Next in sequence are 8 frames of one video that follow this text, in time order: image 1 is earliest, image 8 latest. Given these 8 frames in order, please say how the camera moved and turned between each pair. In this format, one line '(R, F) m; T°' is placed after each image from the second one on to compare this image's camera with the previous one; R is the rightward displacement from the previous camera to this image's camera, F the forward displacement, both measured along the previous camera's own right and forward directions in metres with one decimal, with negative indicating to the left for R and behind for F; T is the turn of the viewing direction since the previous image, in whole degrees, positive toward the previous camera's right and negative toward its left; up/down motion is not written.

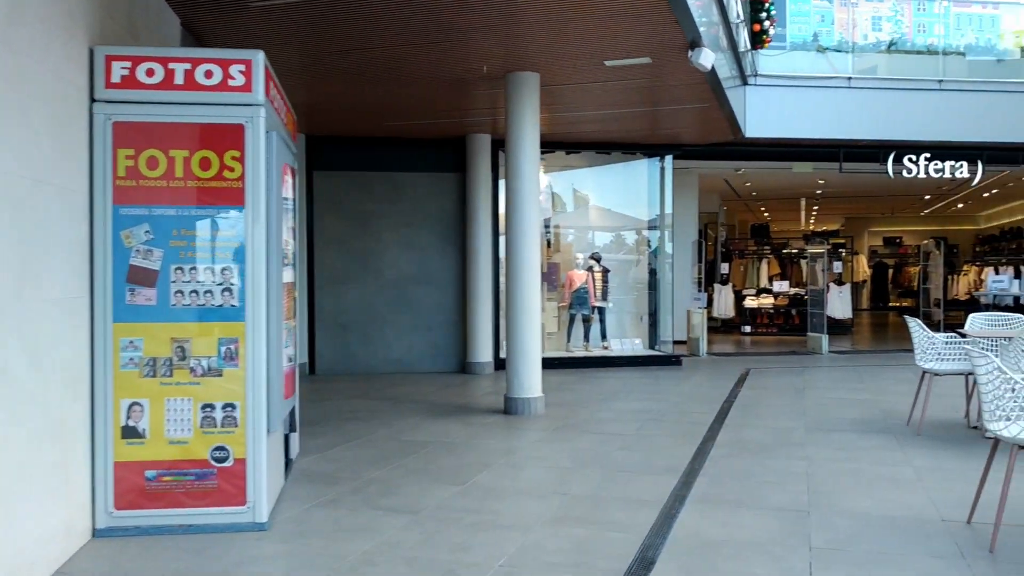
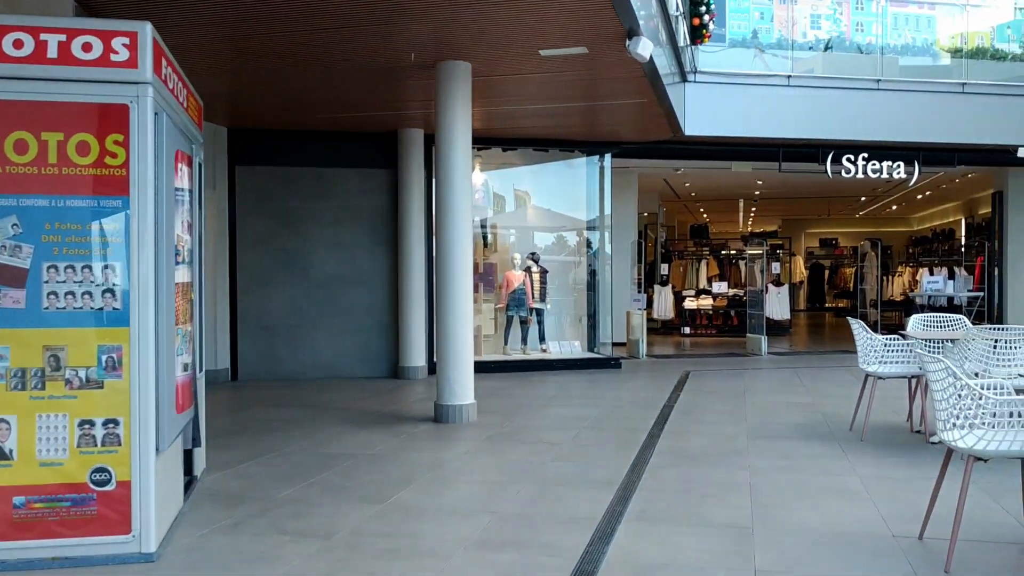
(+0.1, +0.3) m; +4°
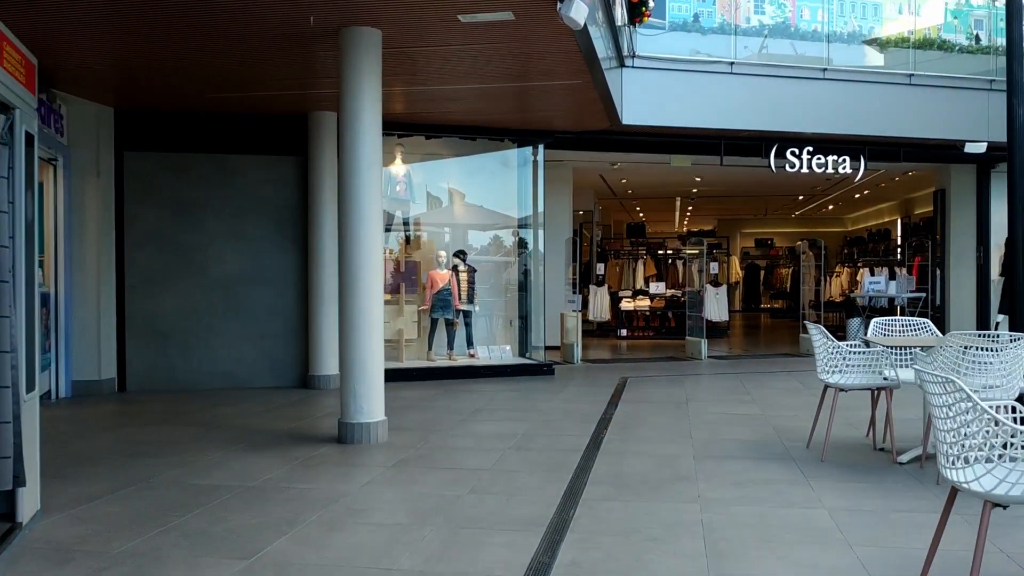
(+0.1, +0.7) m; +4°
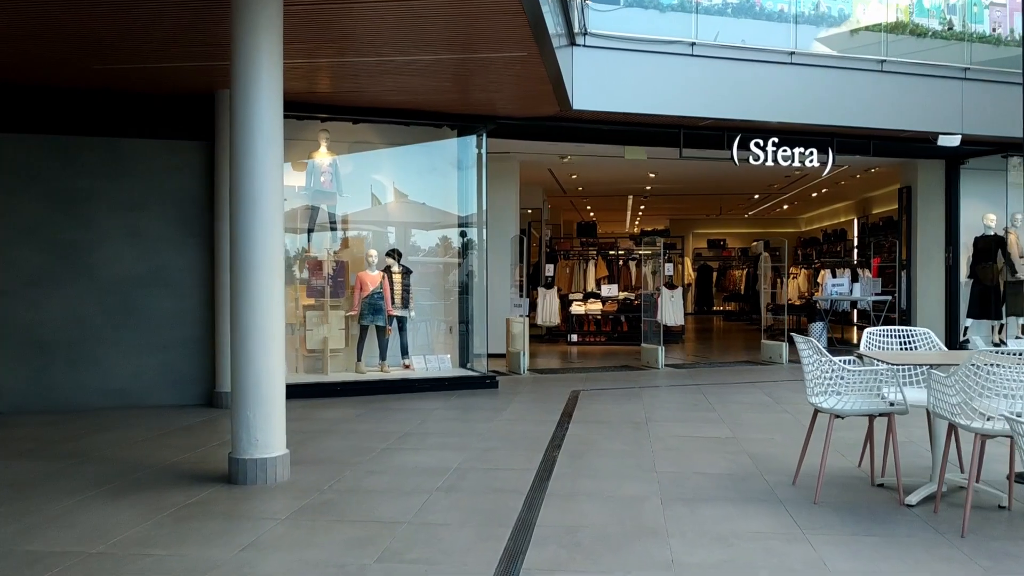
(+0.1, +0.9) m; +3°
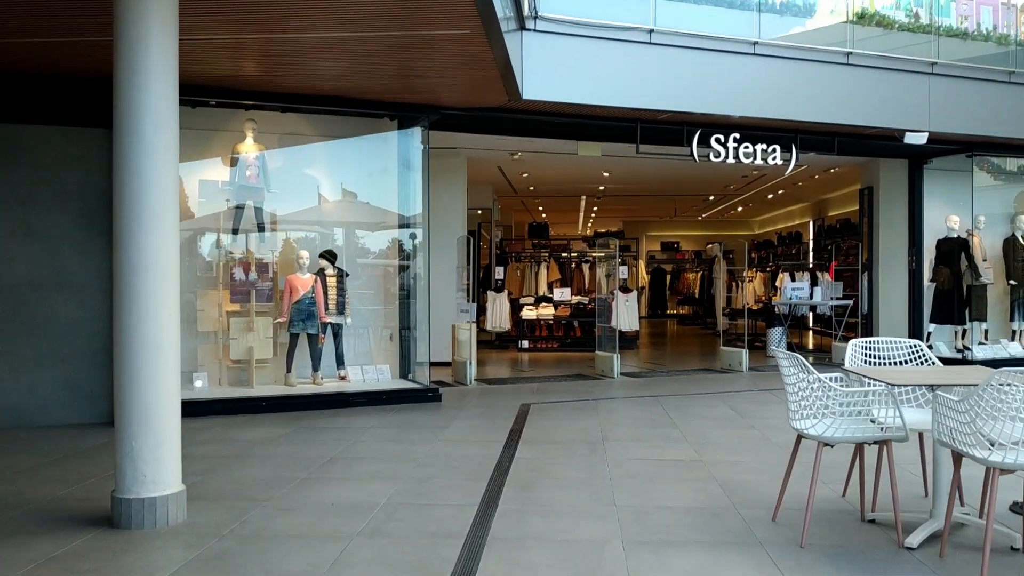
(+0.1, +0.6) m; +3°
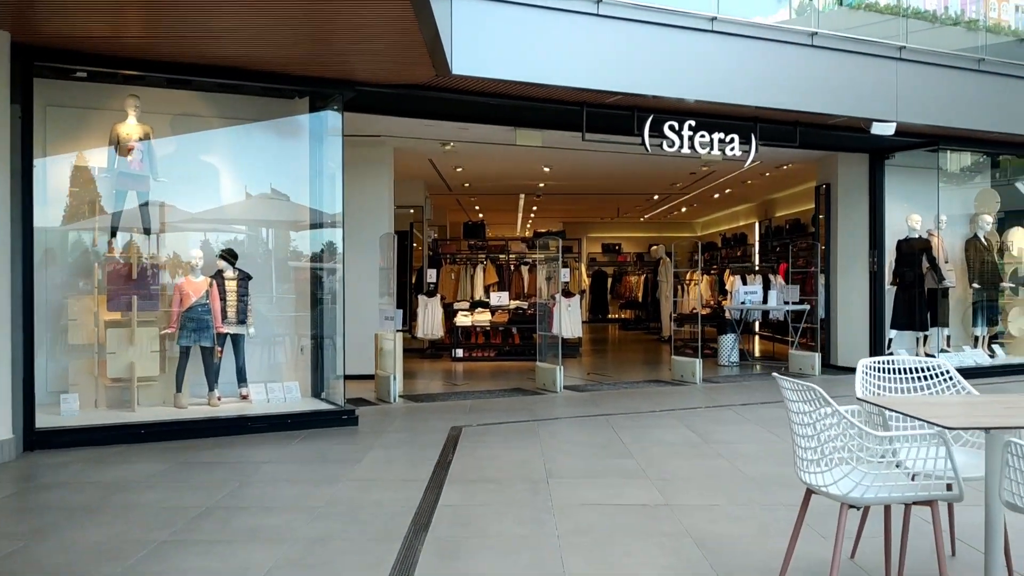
(+0.1, +0.9) m; +4°
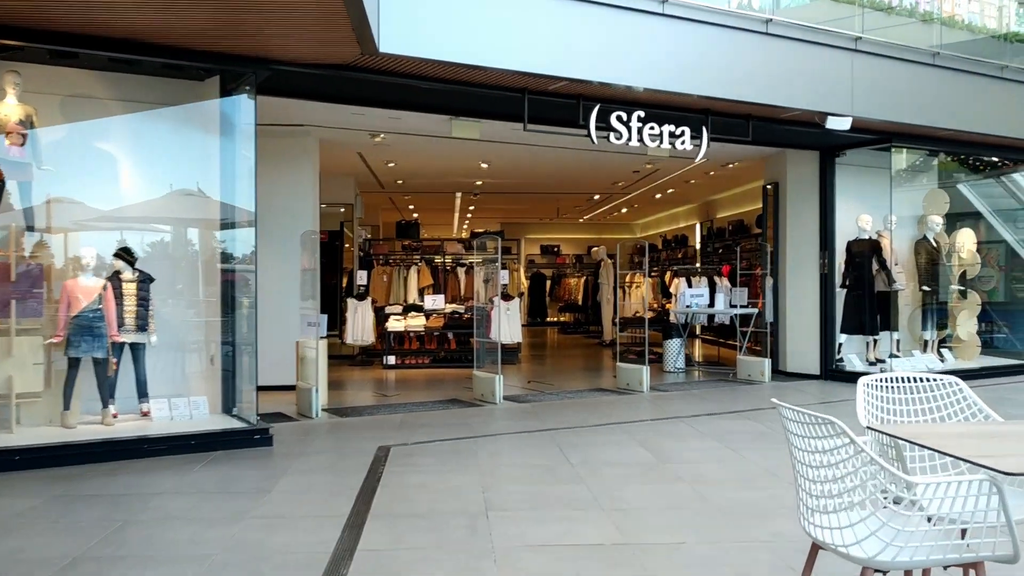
(0.0, +0.6) m; +4°
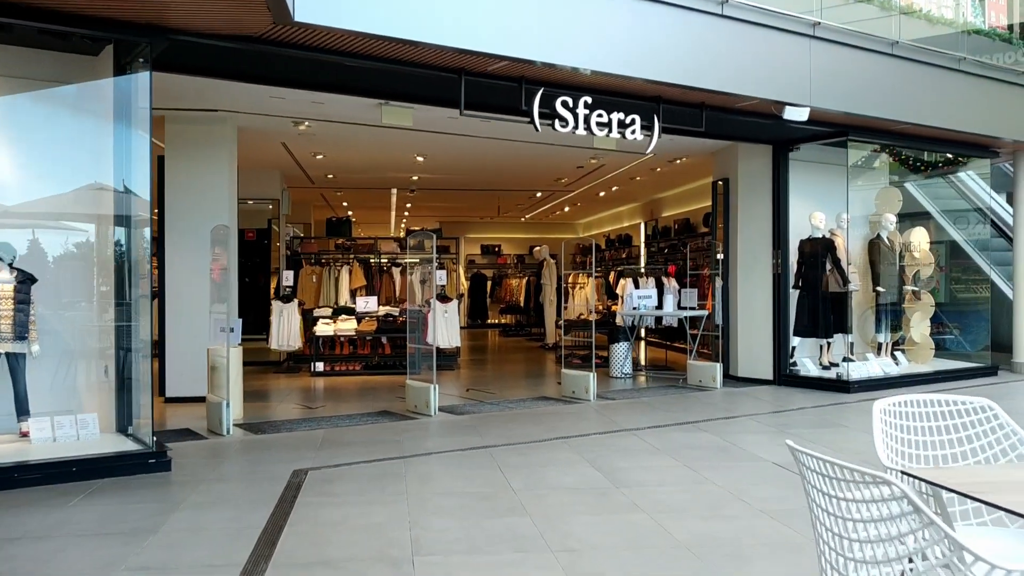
(0.0, +0.6) m; +4°
